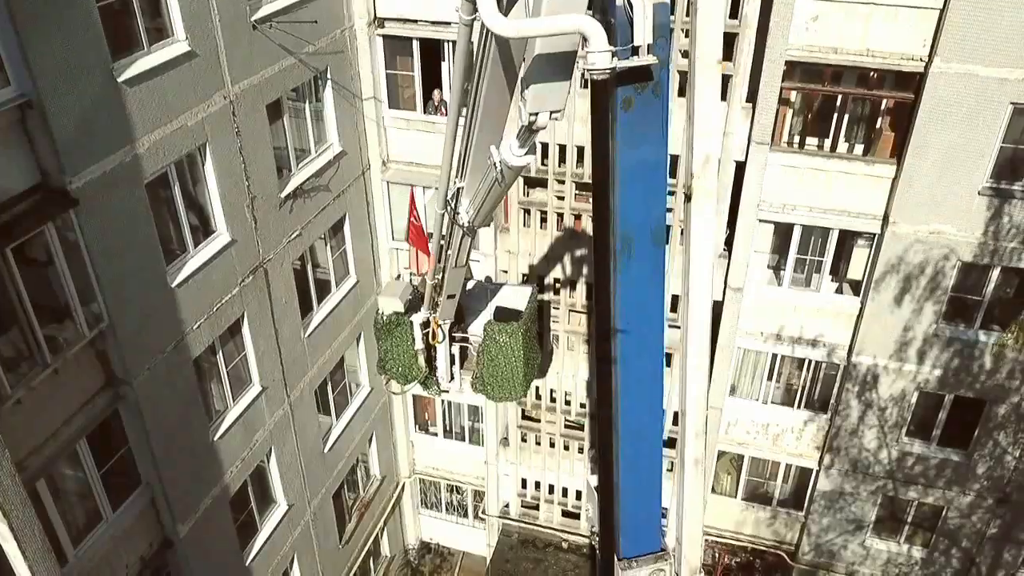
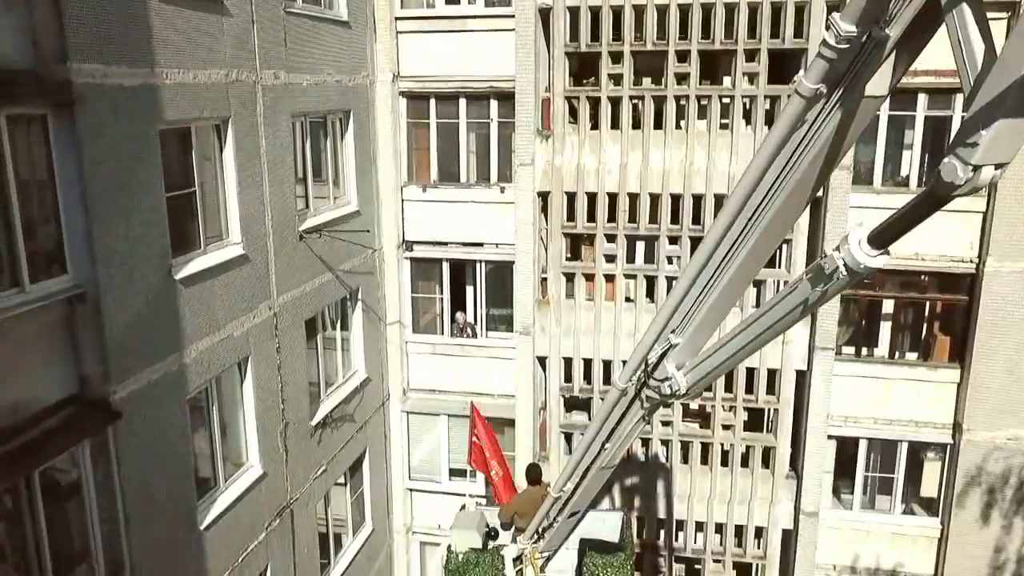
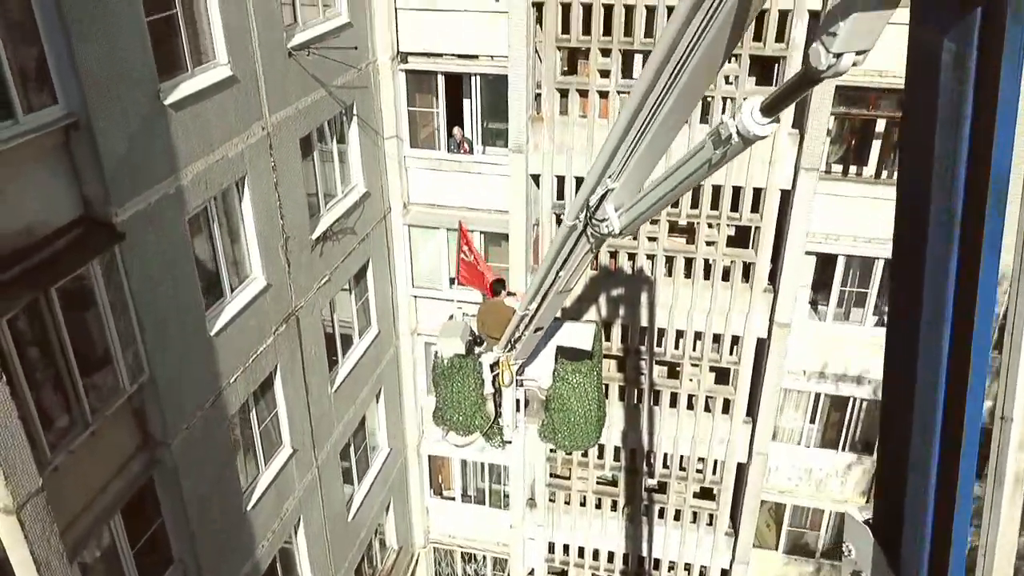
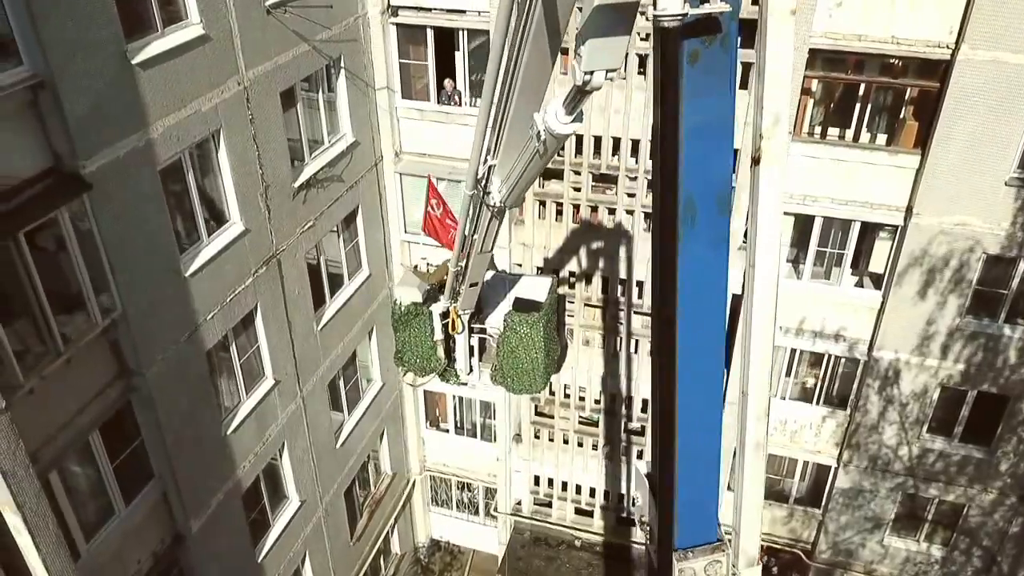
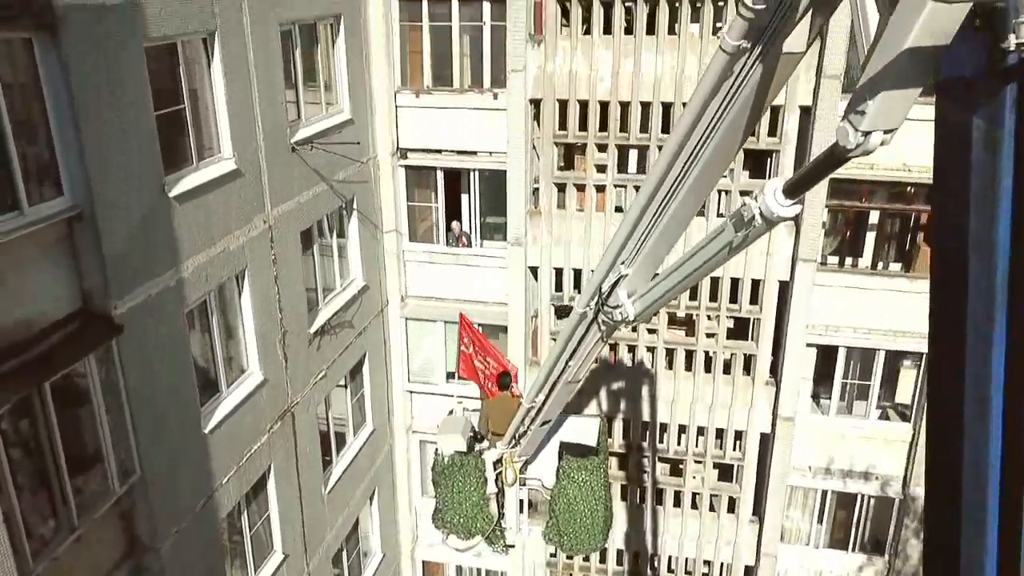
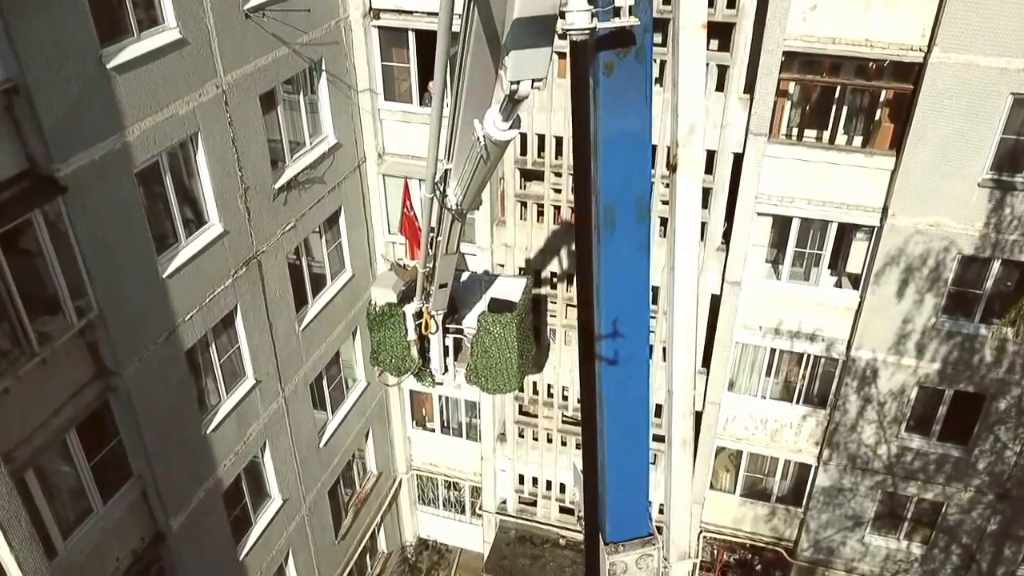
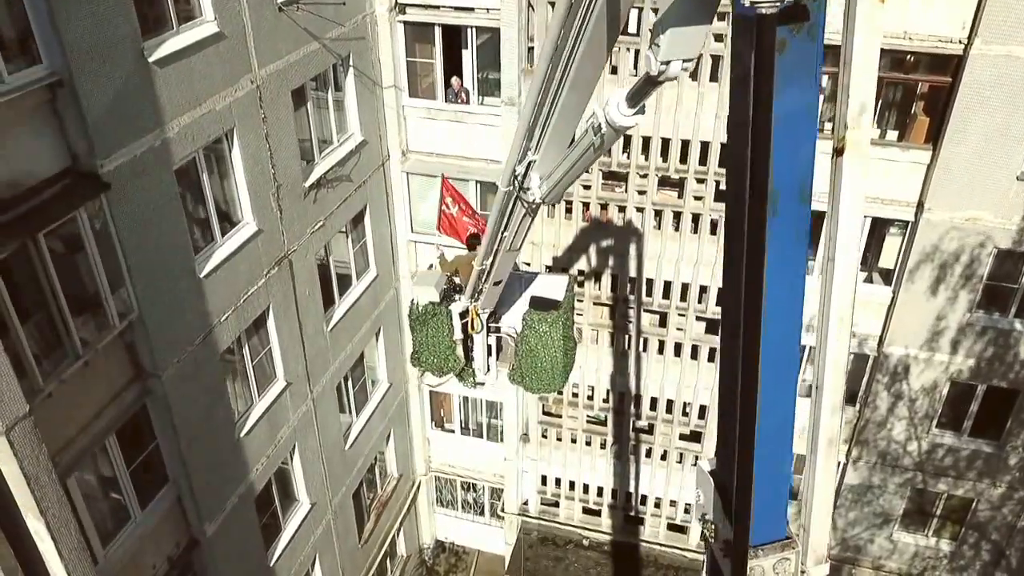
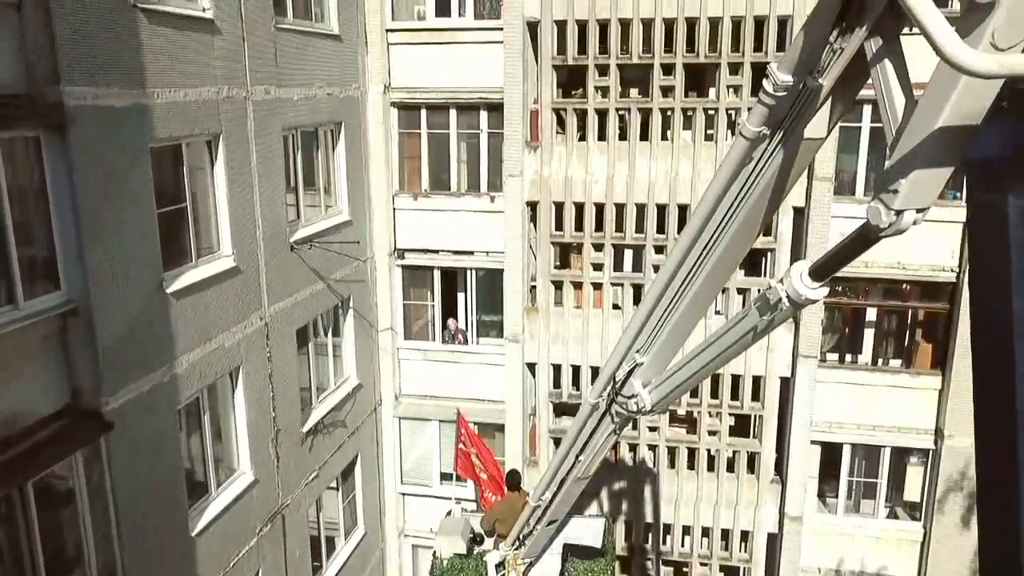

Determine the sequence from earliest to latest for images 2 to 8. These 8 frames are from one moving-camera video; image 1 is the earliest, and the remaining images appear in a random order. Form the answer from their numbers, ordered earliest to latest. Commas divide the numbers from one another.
6, 4, 7, 3, 5, 8, 2
